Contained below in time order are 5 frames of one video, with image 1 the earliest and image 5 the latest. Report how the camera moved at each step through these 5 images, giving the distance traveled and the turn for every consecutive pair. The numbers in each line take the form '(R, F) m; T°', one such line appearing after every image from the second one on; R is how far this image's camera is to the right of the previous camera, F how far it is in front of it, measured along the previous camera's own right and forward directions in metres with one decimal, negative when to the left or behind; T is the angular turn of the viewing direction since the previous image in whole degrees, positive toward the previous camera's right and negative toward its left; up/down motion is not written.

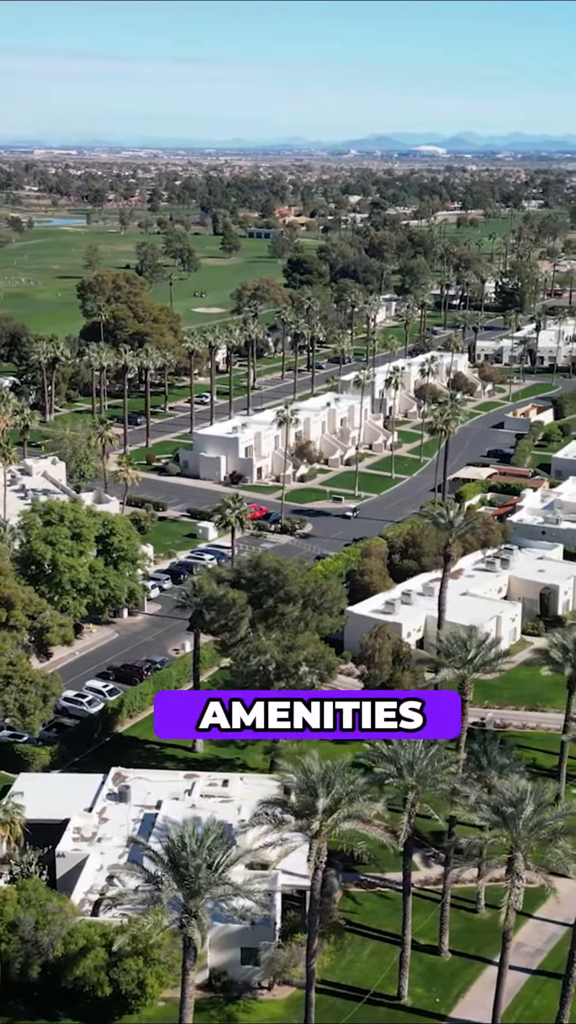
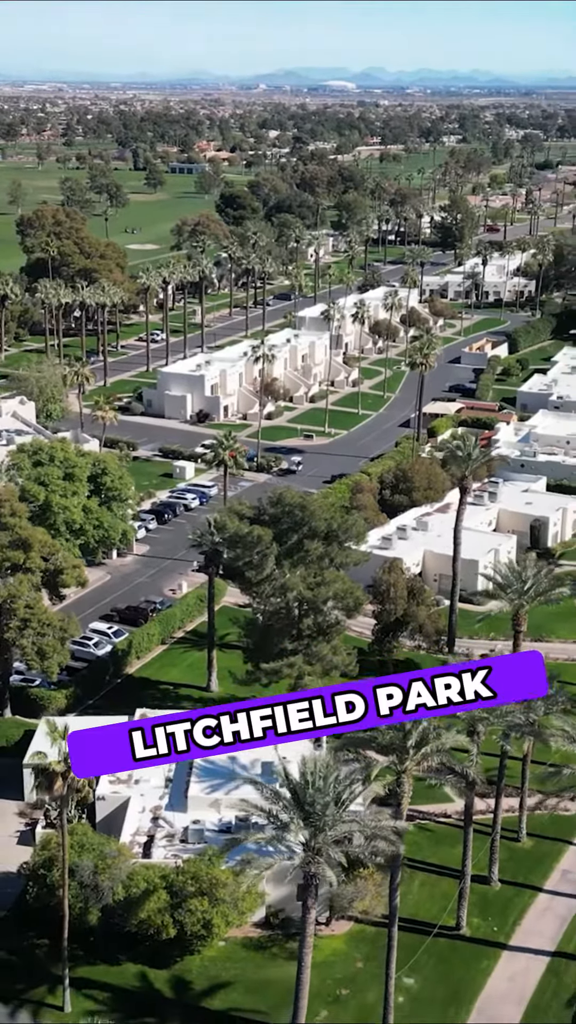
(-3.9, +0.9) m; +4°
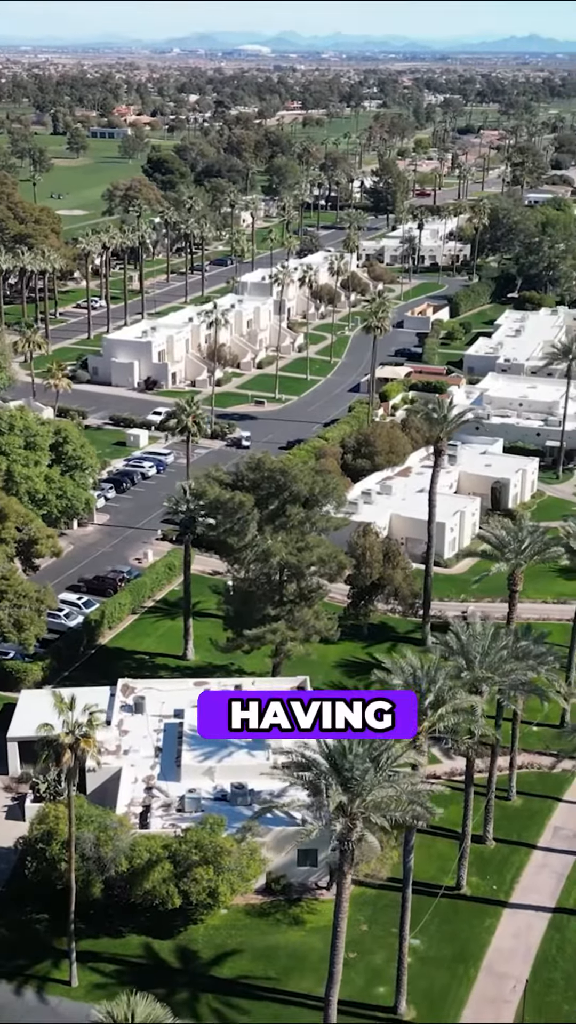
(-2.1, +0.5) m; +3°
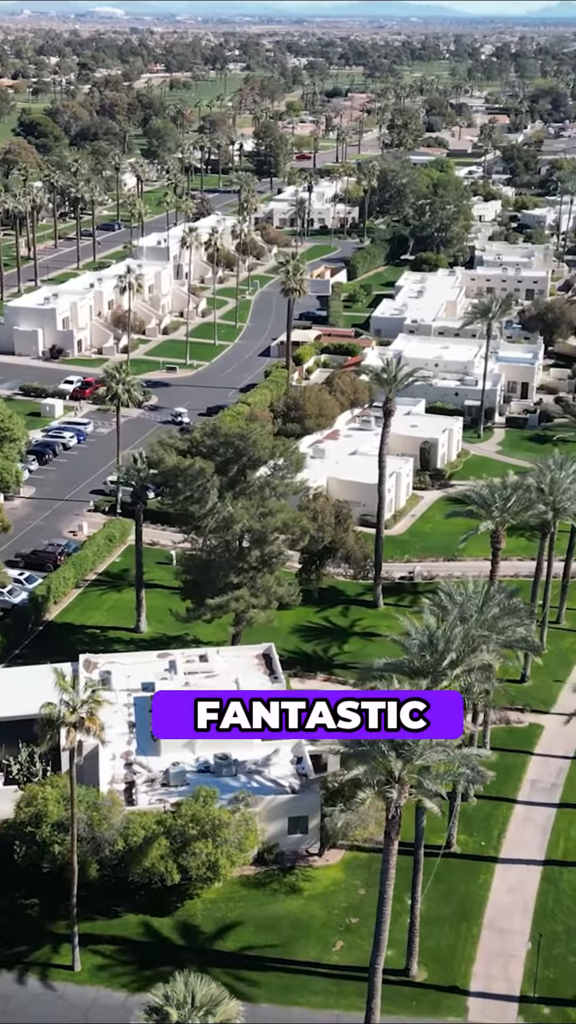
(-3.1, +0.8) m; +6°
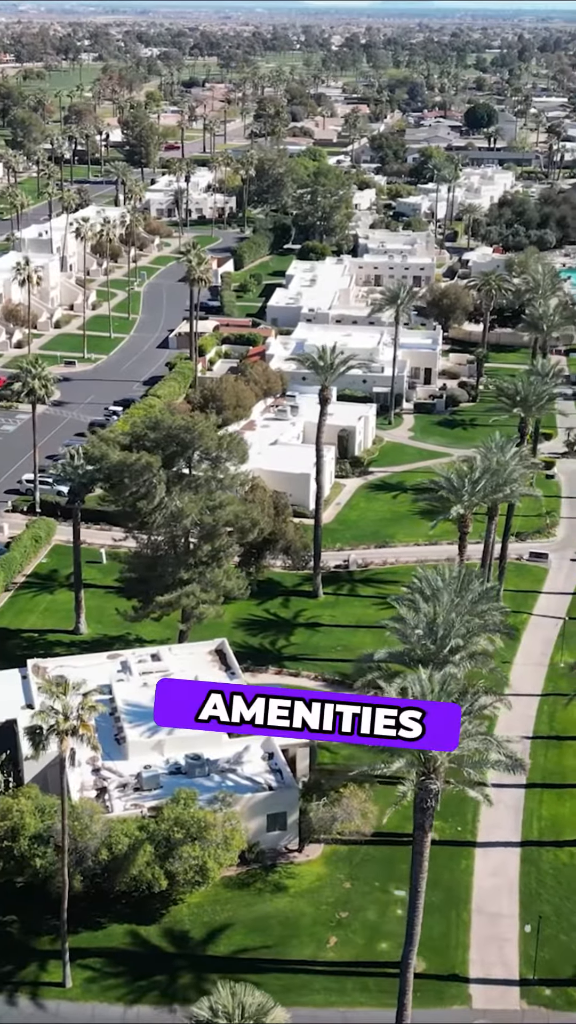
(-2.9, +0.8) m; +6°
